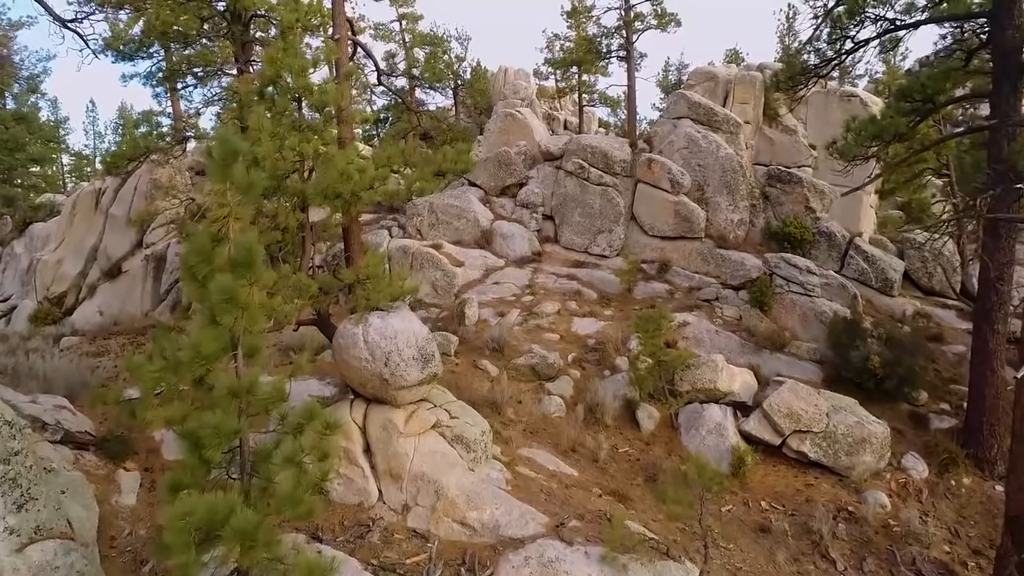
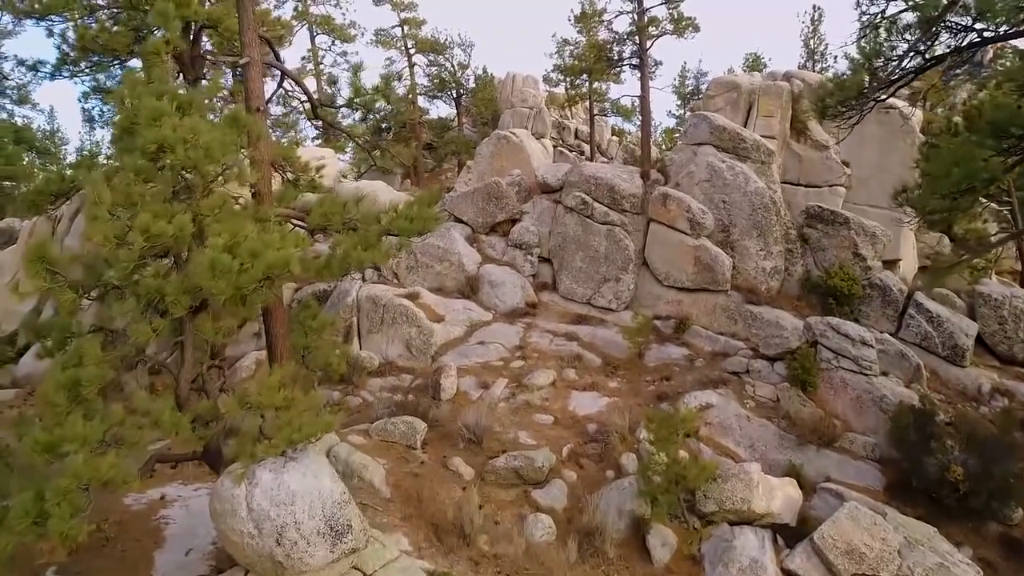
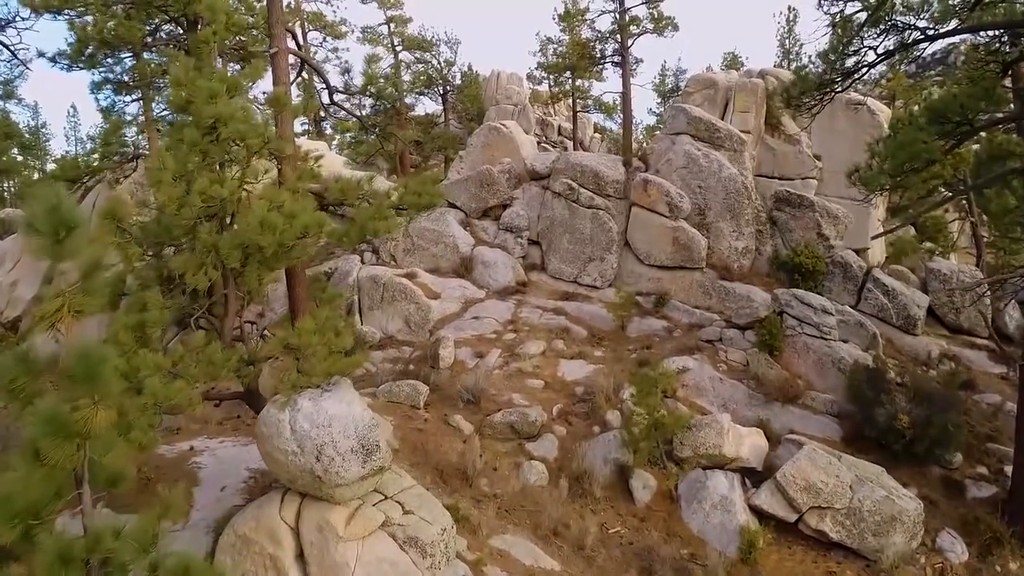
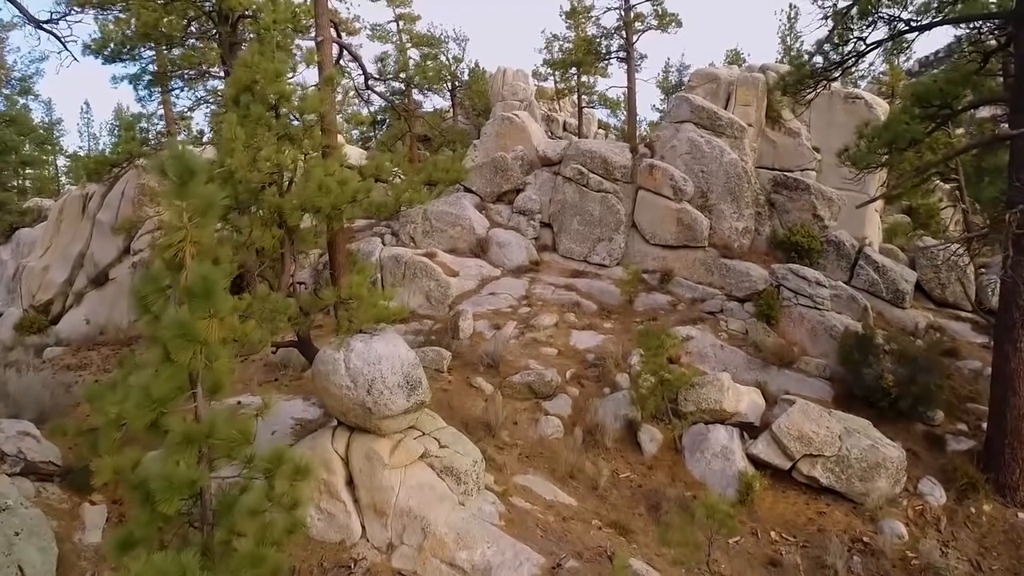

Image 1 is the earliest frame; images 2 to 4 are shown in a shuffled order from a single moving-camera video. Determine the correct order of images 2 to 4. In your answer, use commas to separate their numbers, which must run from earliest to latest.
4, 3, 2
